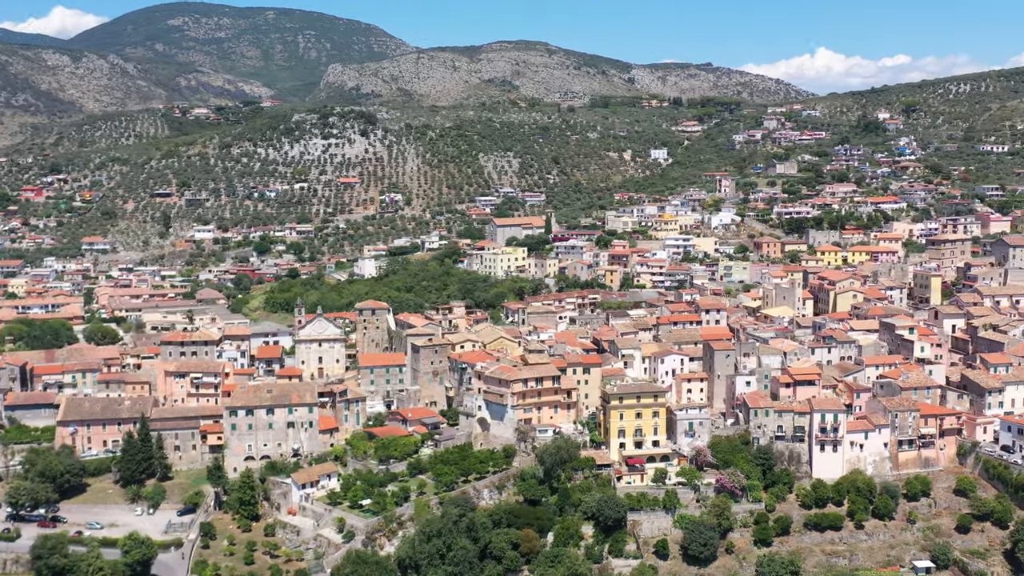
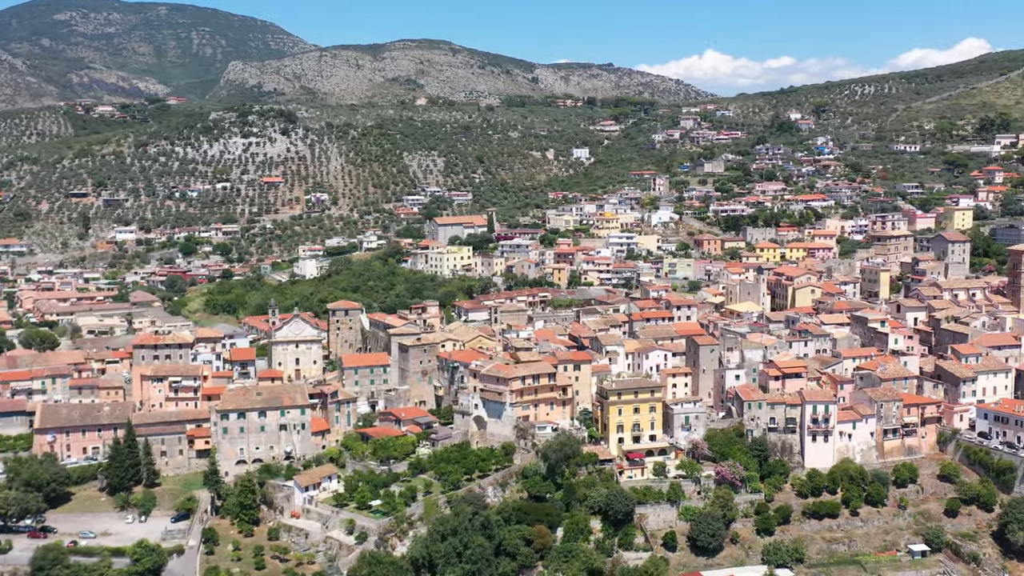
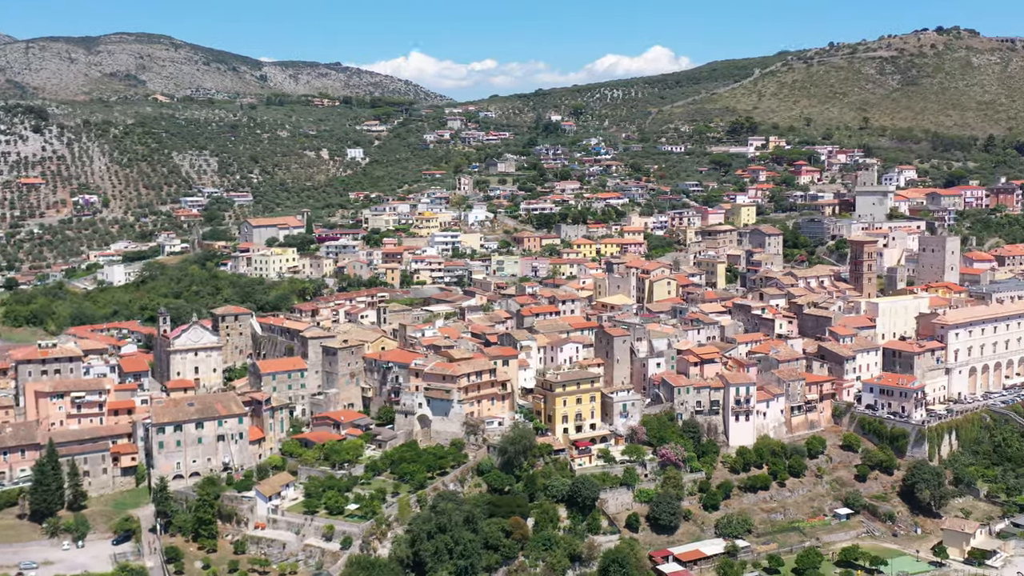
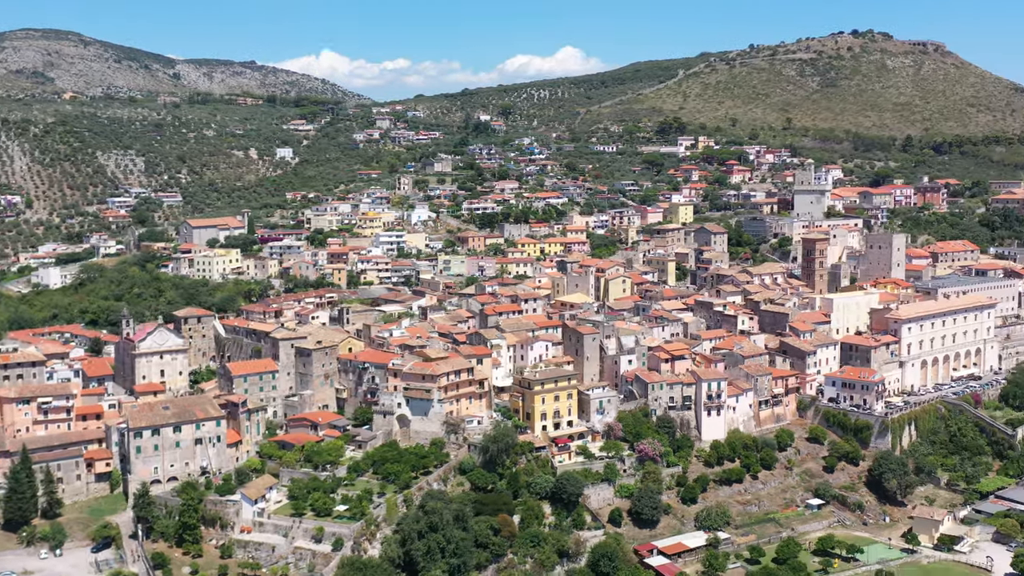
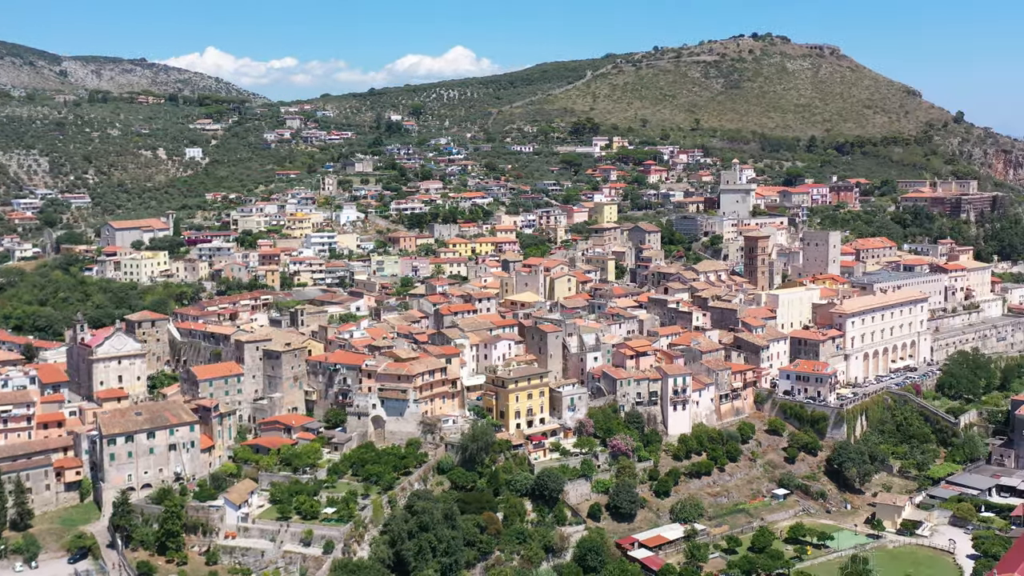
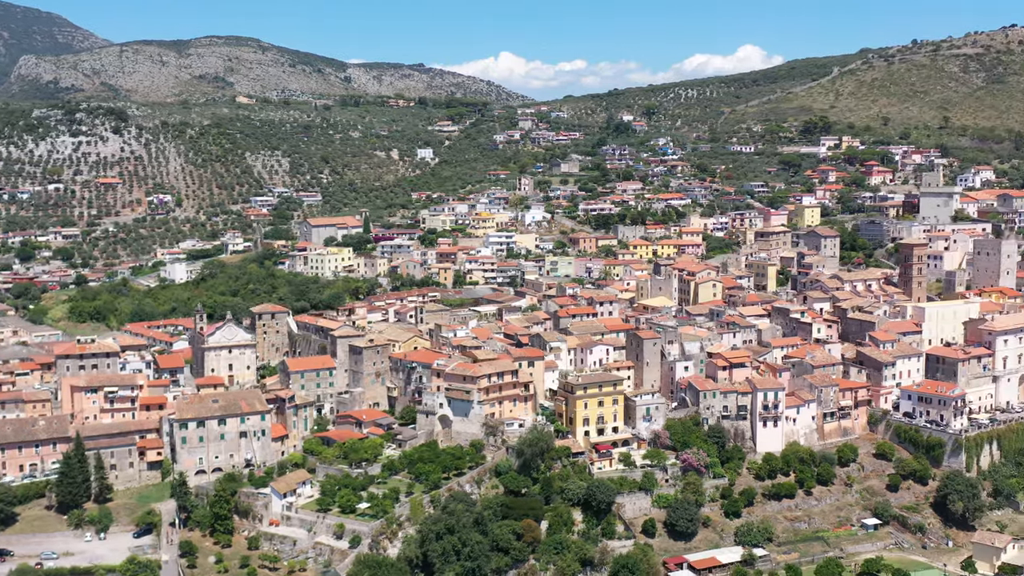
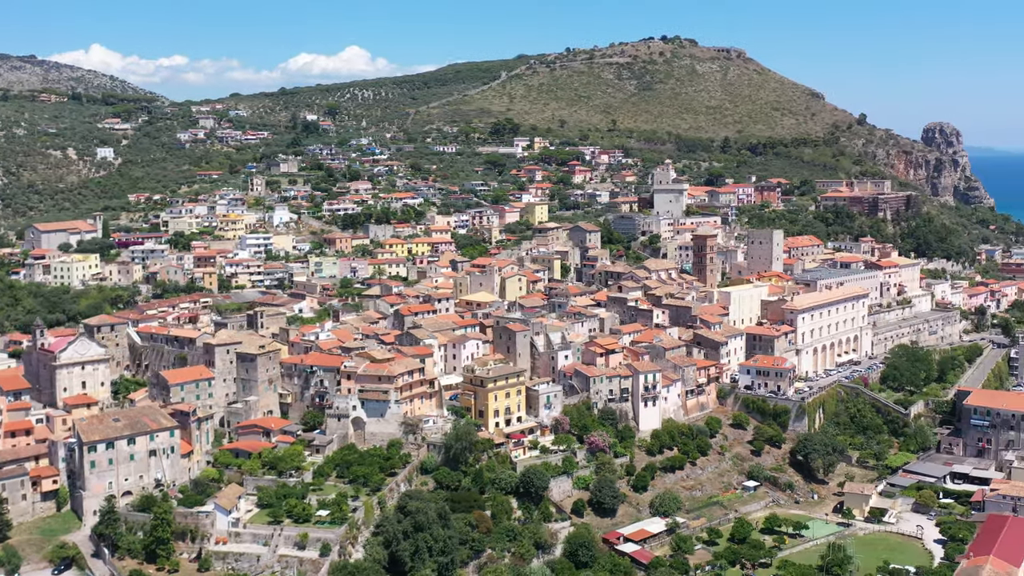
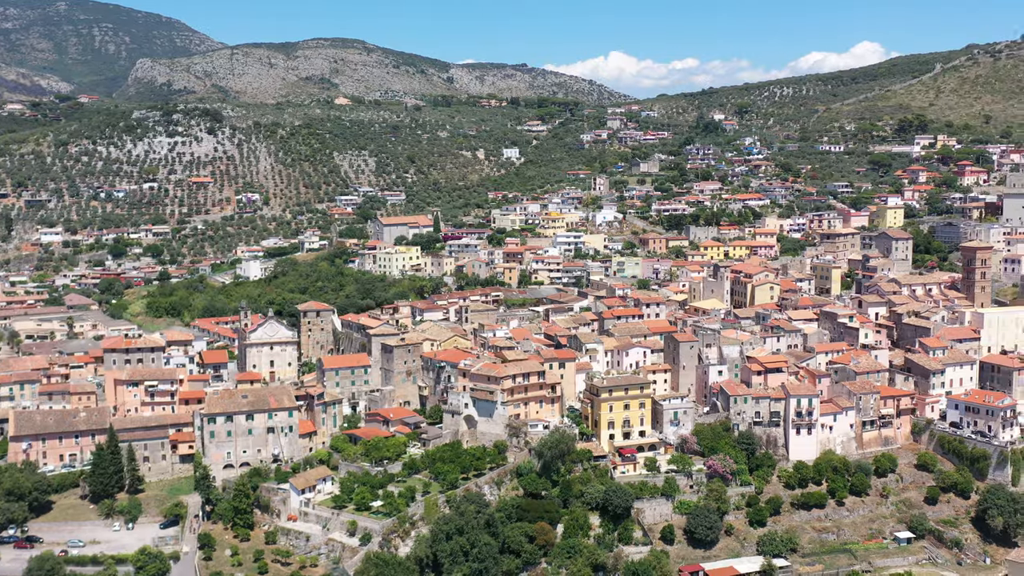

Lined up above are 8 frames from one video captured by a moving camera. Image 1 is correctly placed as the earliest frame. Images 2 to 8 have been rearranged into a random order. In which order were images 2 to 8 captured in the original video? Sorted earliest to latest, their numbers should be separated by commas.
2, 8, 6, 3, 4, 5, 7
